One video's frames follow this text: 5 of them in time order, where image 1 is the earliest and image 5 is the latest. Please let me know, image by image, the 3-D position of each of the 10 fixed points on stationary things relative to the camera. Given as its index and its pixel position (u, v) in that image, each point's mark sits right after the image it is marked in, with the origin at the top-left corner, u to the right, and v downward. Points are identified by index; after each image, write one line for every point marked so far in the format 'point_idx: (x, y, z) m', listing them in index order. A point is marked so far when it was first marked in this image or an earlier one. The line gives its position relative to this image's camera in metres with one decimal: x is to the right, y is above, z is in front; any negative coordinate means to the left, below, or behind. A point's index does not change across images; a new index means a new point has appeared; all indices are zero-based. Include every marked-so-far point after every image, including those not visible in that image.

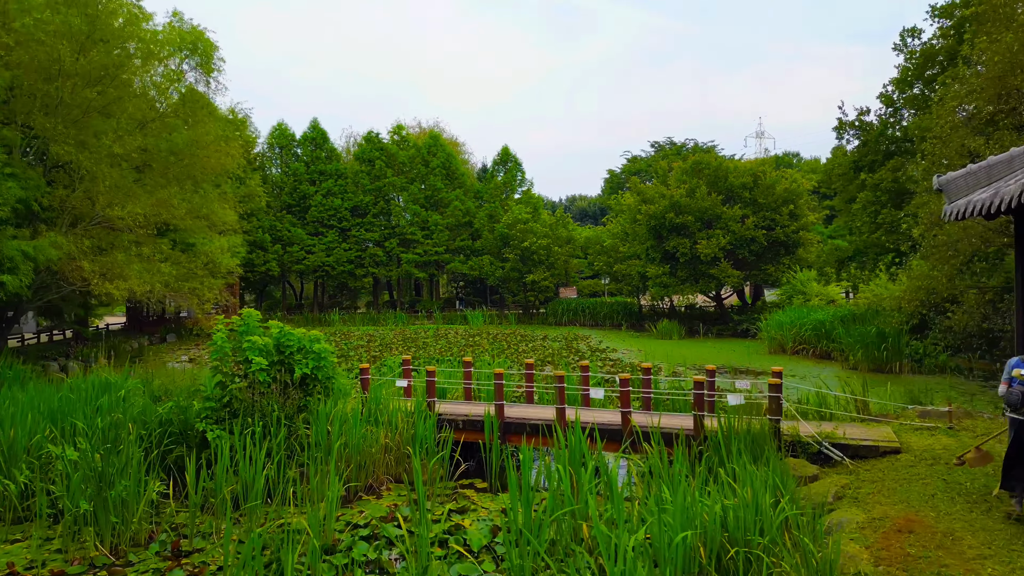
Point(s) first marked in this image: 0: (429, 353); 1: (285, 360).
0: (-1.6, -1.2, +13.6) m
1: (-1.7, -0.5, +5.1) m
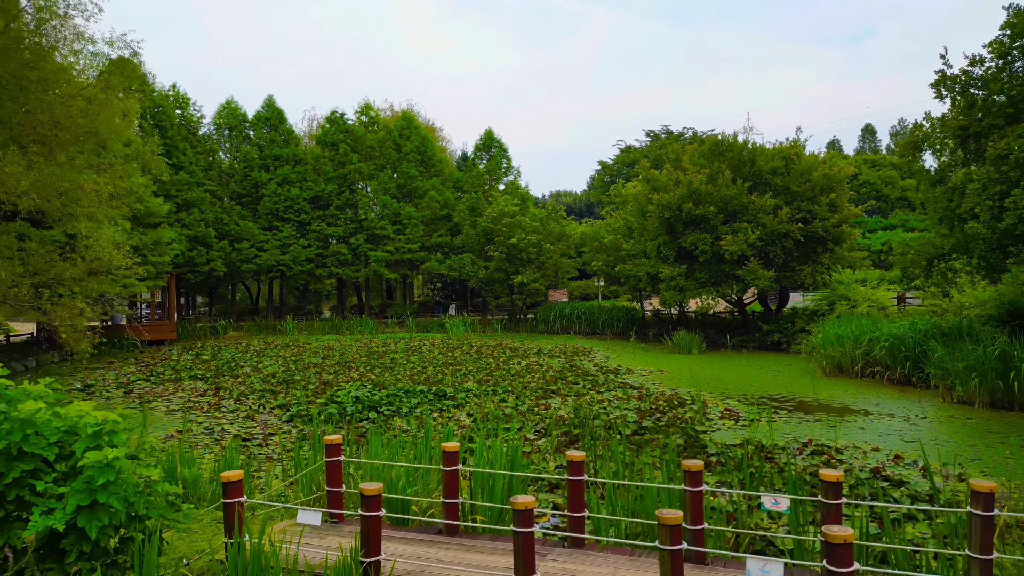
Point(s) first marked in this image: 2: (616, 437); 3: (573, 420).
0: (-1.7, -1.3, +10.7) m
1: (-1.5, -0.6, +2.2) m
2: (+0.9, -1.3, +6.4) m
3: (+0.6, -1.3, +7.1) m
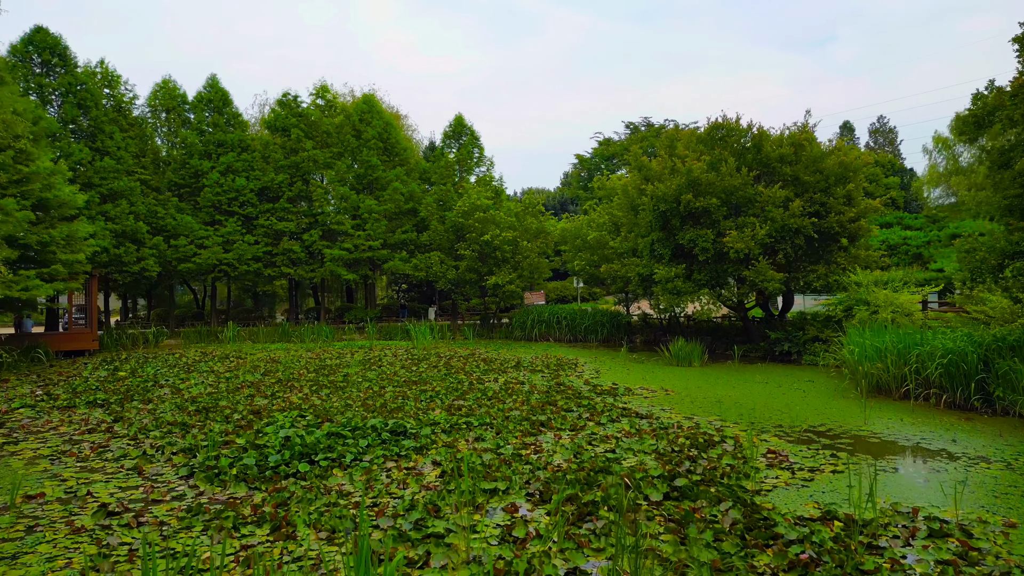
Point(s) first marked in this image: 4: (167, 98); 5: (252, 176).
0: (-2.0, -1.4, +8.7) m
1: (-1.5, -0.7, +0.2) m
2: (+0.8, -1.4, +4.5) m
3: (+0.5, -1.4, +5.2) m
4: (-9.0, +4.9, +18.3) m
5: (-6.7, +2.9, +18.2) m
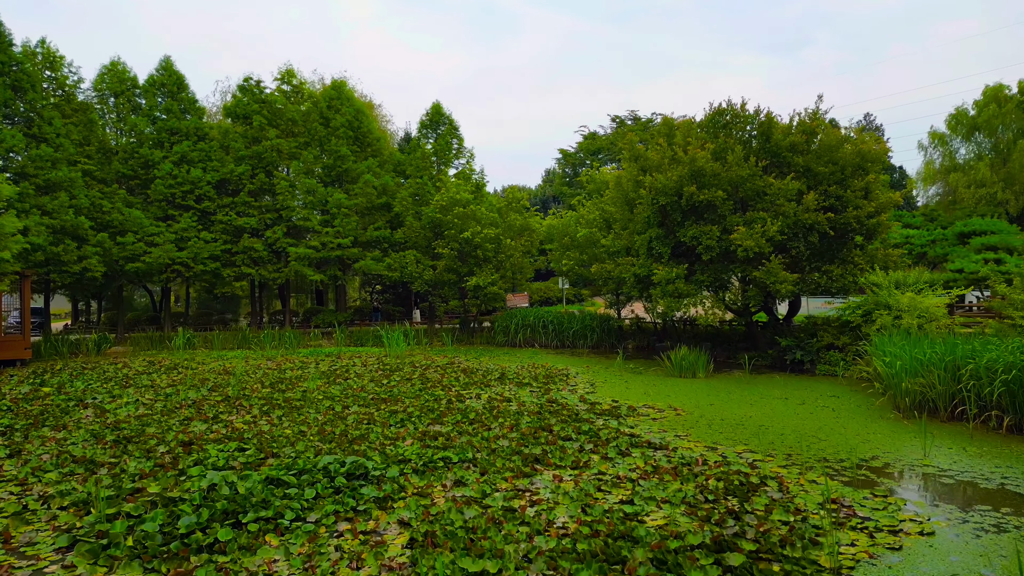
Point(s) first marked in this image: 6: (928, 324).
0: (-2.2, -1.4, +7.3) m
1: (-1.3, -0.7, -1.2) m
2: (+0.8, -1.4, +3.2) m
3: (+0.4, -1.4, +3.9) m
4: (-9.4, +4.9, +16.6) m
5: (-7.1, +2.9, +16.6) m
6: (+5.8, -0.5, +9.9) m
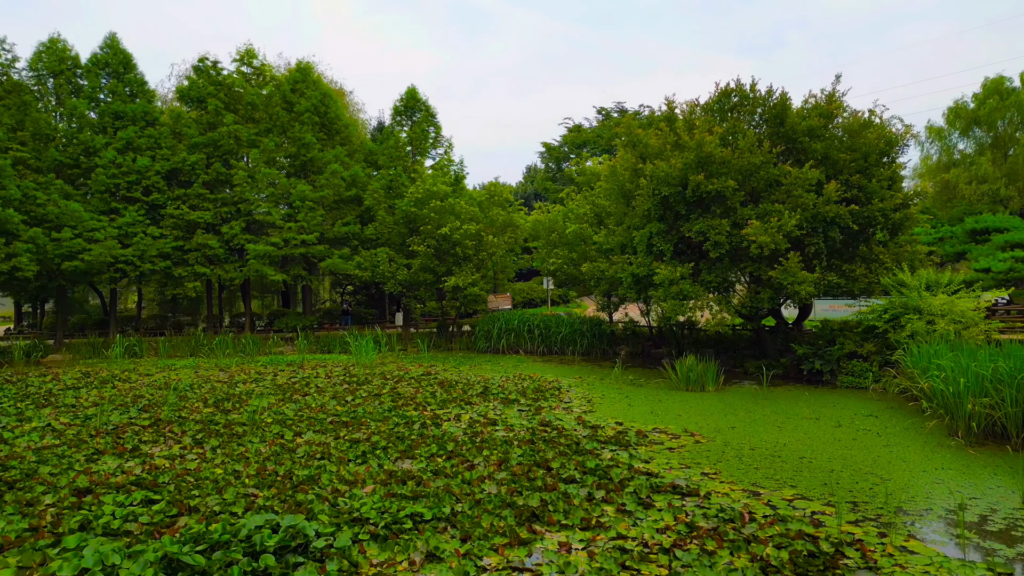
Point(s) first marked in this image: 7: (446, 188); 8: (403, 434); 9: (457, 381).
0: (-2.3, -1.4, +5.9) m
1: (-1.2, -0.7, -2.6) m
2: (+0.8, -1.5, +1.9) m
3: (+0.4, -1.4, +2.5) m
4: (-9.8, +4.9, +15.0) m
5: (-7.5, +2.8, +15.0) m
6: (+5.7, -0.5, +8.7) m
7: (-1.3, +2.0, +14.2) m
8: (-1.0, -1.4, +6.8) m
9: (-0.8, -1.4, +10.2) m
